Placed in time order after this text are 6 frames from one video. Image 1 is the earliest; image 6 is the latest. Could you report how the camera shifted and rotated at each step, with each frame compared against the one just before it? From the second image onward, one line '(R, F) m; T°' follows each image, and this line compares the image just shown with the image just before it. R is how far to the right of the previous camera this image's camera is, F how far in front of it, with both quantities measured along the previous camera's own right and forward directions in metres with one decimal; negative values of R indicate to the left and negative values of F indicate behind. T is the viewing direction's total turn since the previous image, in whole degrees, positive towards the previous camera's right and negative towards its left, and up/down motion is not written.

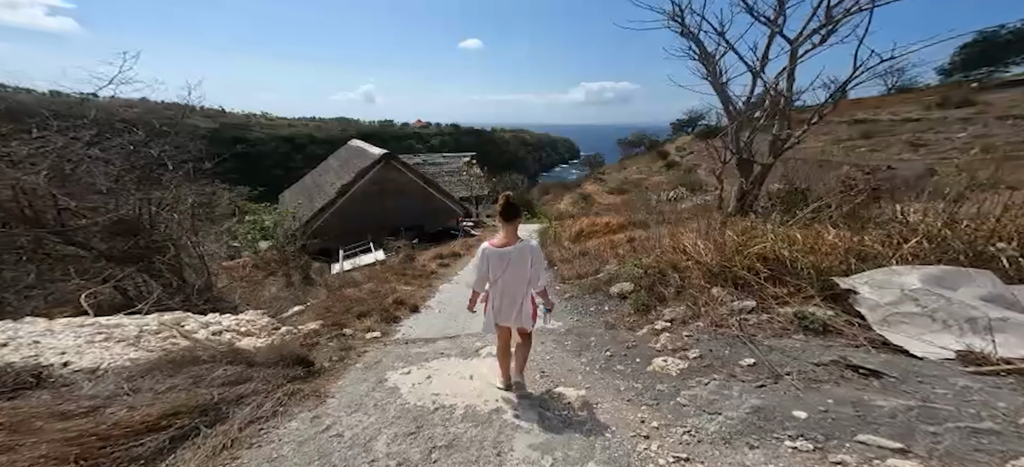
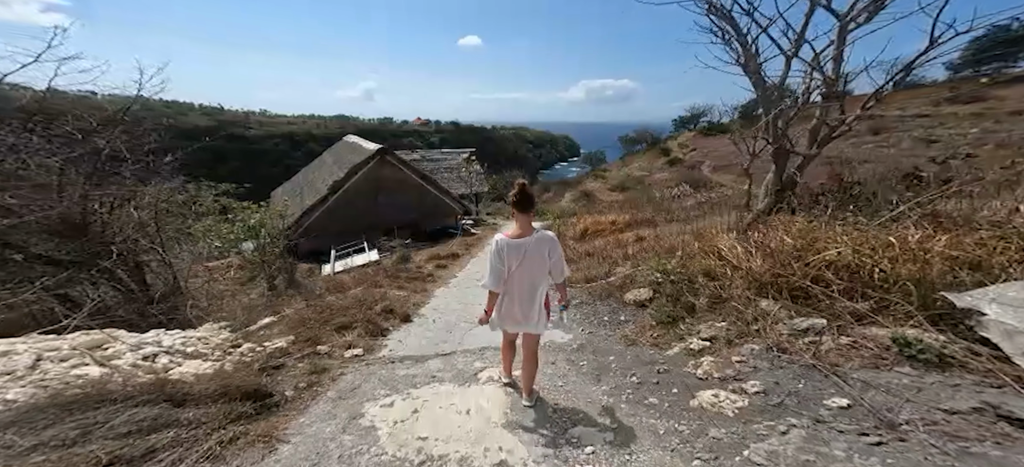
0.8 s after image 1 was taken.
(0.0, +0.7) m; 0°
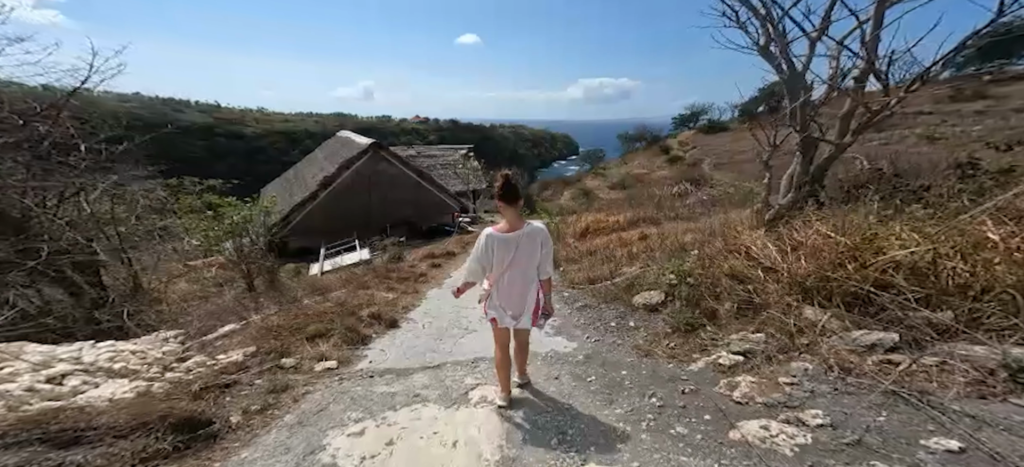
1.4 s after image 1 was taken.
(0.0, +0.5) m; 0°
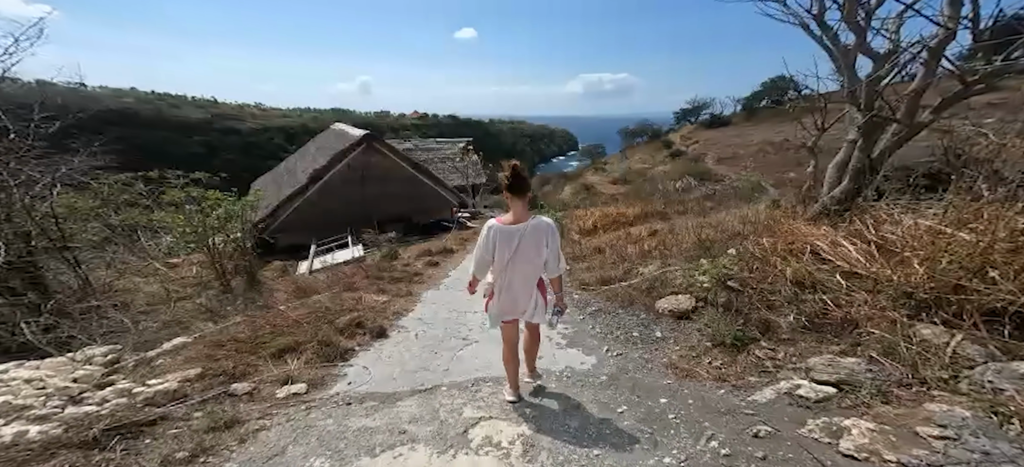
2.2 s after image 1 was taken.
(-0.1, +0.7) m; 0°
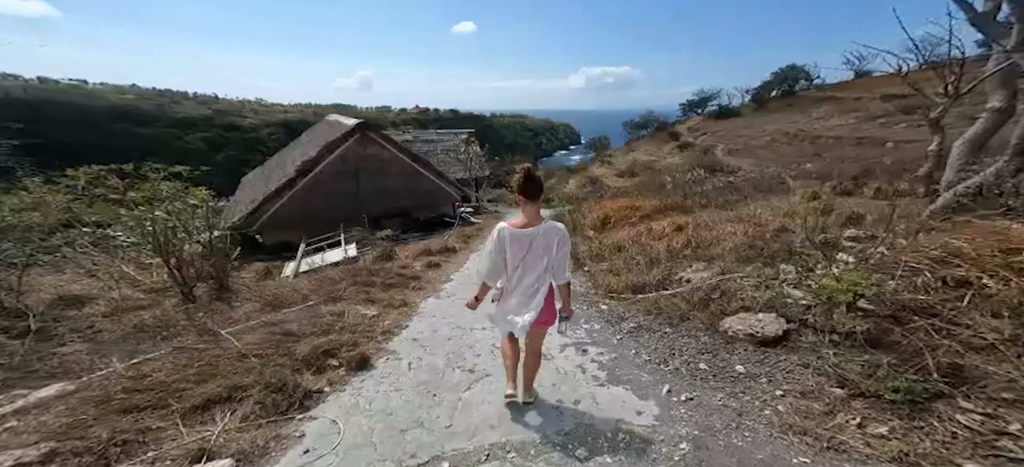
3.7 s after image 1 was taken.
(-0.2, +1.1) m; 0°
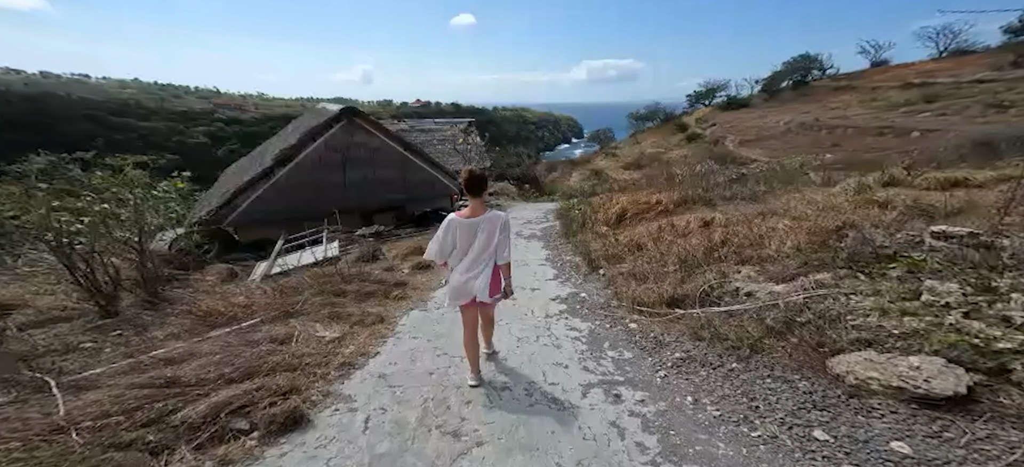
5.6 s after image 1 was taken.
(0.0, +1.2) m; 0°
